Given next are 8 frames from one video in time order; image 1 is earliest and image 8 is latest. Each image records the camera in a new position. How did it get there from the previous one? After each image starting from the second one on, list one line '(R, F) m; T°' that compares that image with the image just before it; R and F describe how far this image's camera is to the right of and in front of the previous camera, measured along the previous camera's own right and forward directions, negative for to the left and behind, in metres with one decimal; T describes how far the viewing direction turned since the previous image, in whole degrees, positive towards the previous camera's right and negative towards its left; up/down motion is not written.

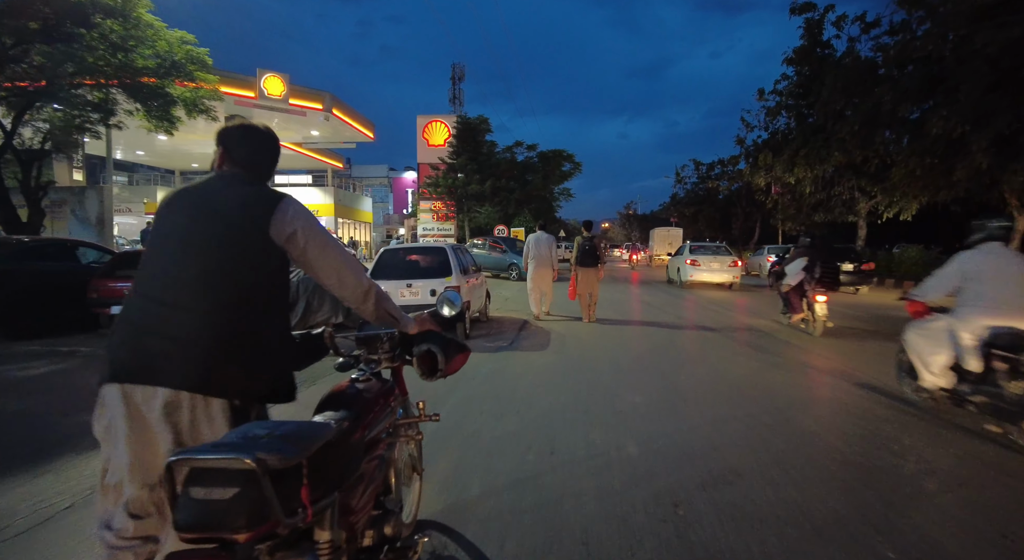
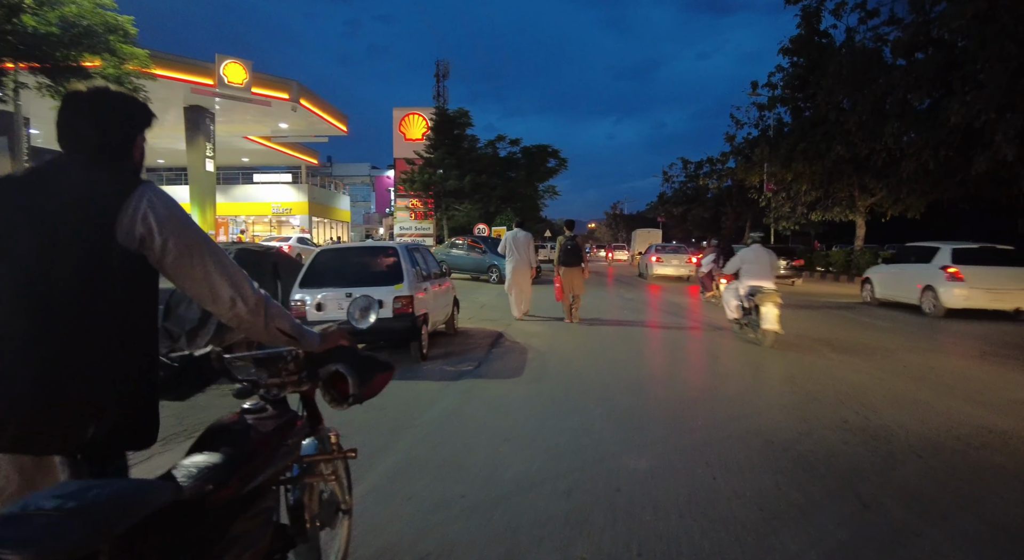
(+0.3, +1.7) m; +1°
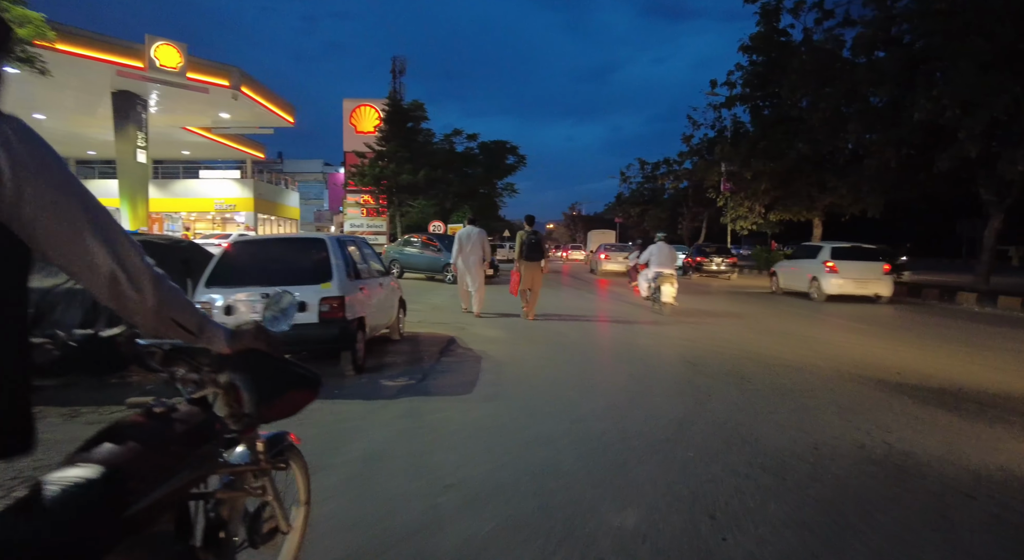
(+0.1, +1.0) m; +4°
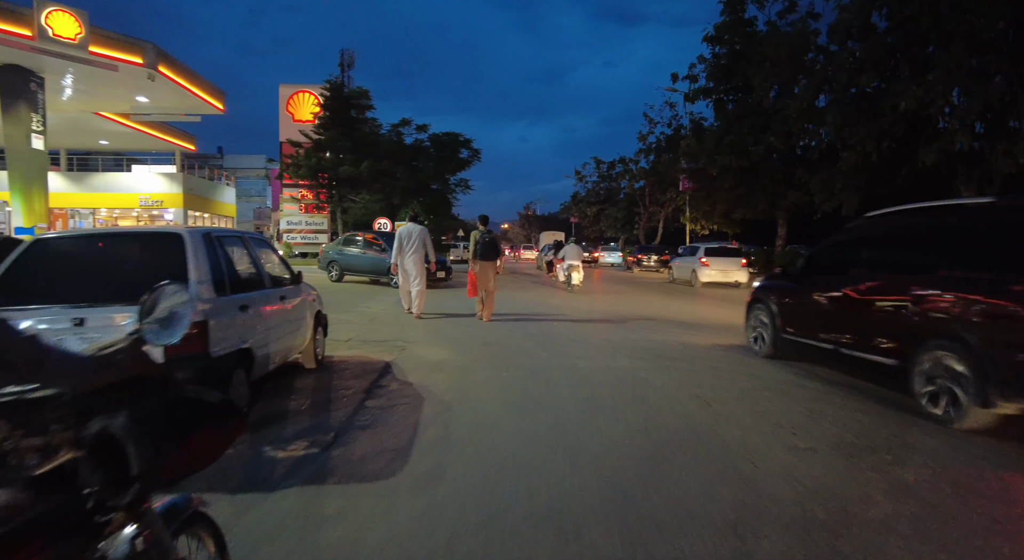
(0.0, +1.9) m; +5°
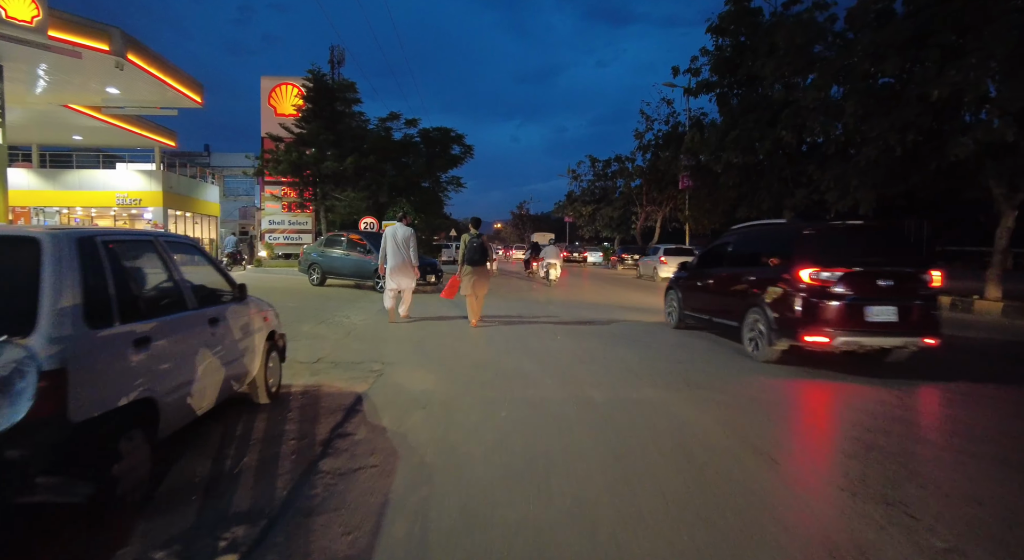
(-0.1, +1.3) m; +1°
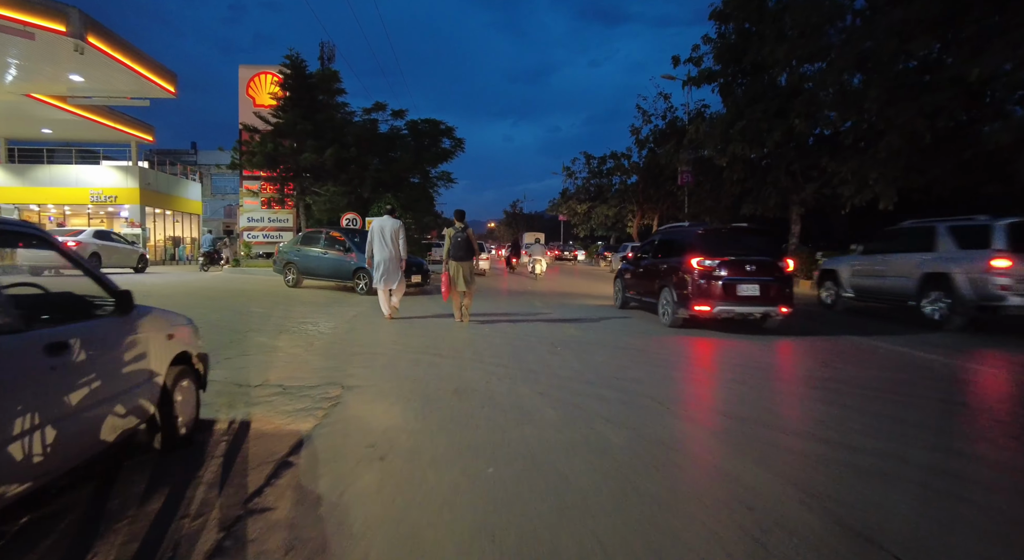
(0.0, +1.4) m; +1°
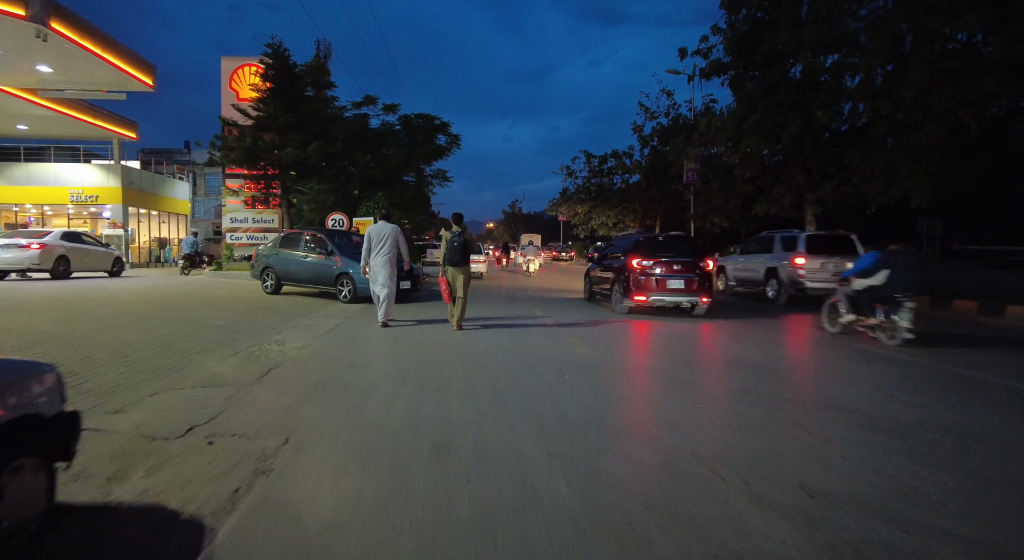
(0.0, +1.4) m; 0°
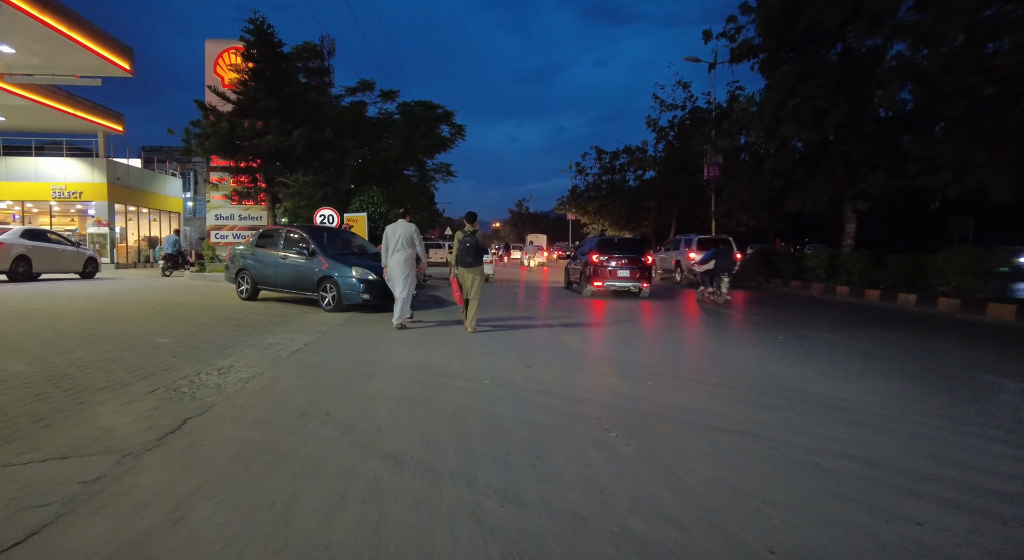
(-0.1, +2.1) m; -1°
